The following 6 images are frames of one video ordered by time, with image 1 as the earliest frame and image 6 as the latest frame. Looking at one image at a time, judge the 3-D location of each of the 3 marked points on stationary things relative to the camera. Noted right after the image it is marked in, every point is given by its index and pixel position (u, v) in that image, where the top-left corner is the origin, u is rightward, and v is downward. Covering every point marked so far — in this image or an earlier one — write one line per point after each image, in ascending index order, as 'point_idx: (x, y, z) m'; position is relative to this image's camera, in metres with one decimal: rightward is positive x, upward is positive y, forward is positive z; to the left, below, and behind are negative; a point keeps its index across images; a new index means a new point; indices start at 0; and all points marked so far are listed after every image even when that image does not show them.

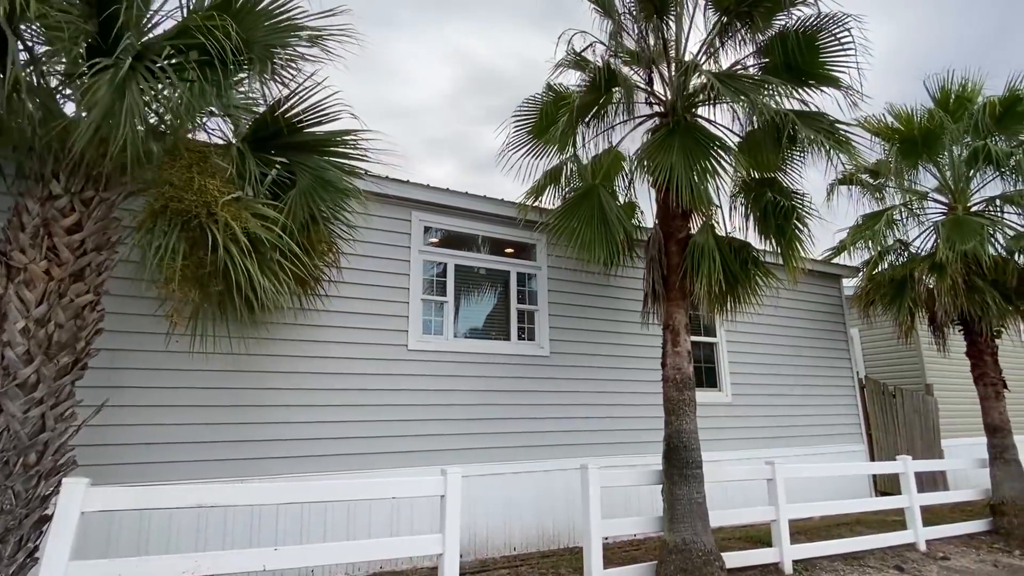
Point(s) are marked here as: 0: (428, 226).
0: (-0.8, +0.6, +5.5) m
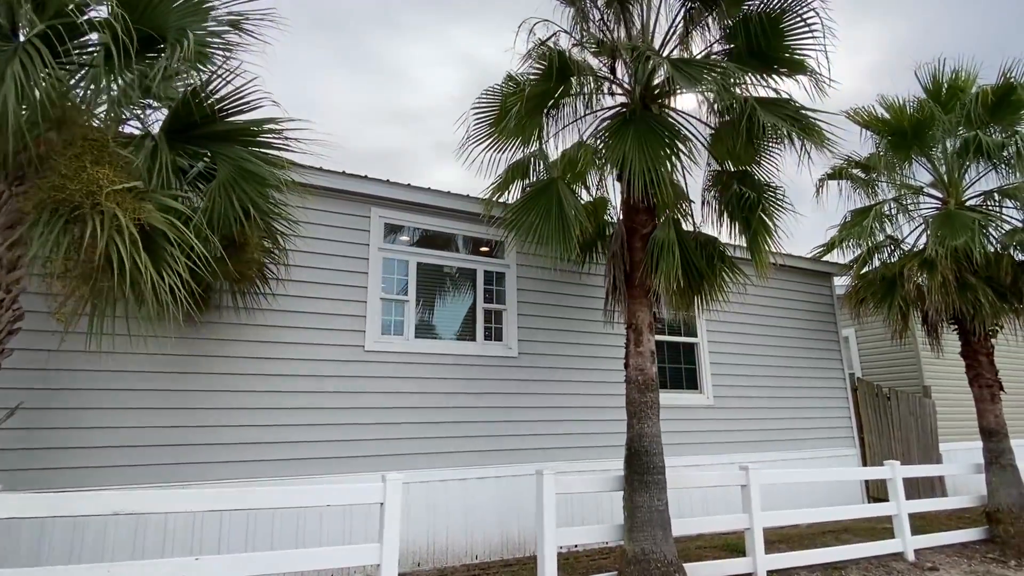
0: (-1.2, +0.6, +5.3) m
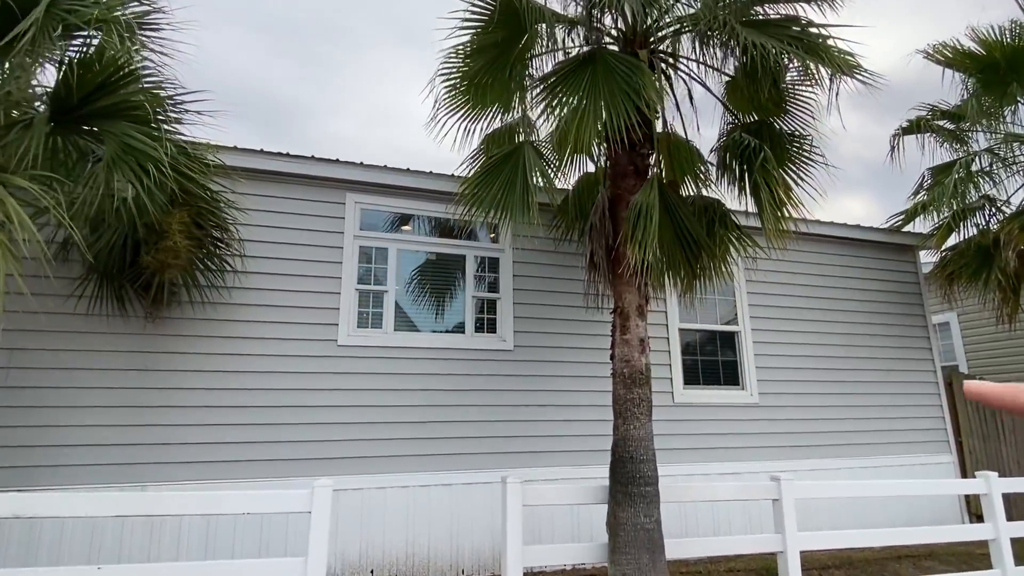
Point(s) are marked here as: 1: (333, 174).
0: (-1.3, +0.7, +5.0) m
1: (-1.5, +1.0, +4.8) m
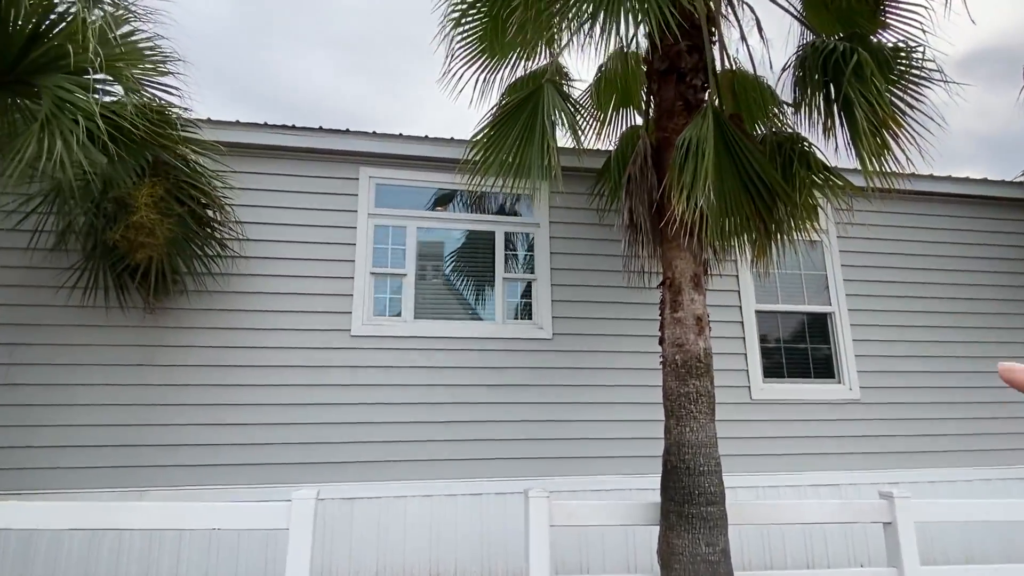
0: (-1.0, +0.8, +4.4) m
1: (-1.3, +1.1, +4.3) m
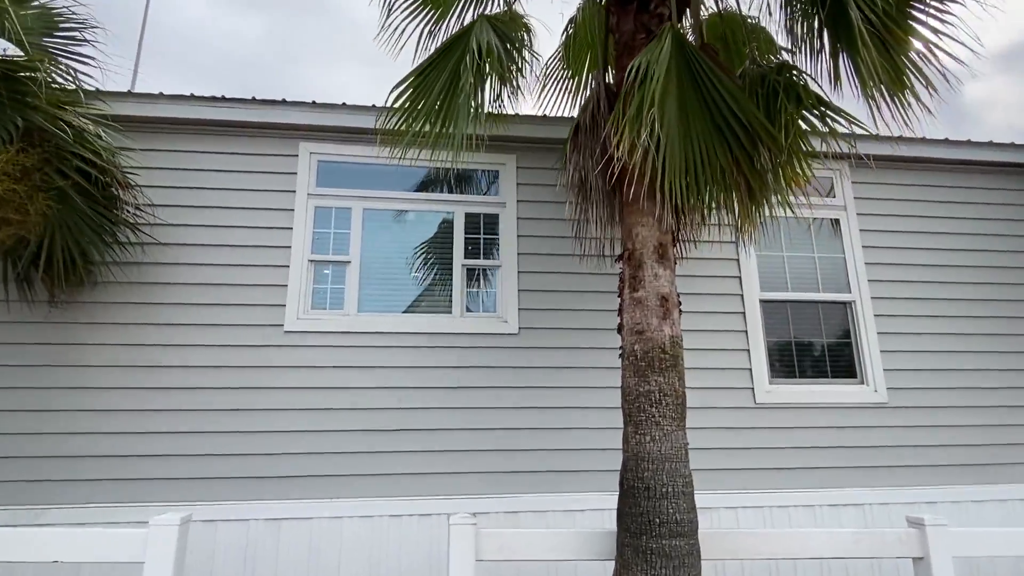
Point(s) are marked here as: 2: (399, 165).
0: (-1.3, +0.9, +3.9) m
1: (-1.6, +1.1, +3.8) m
2: (-0.8, +0.9, +4.0) m
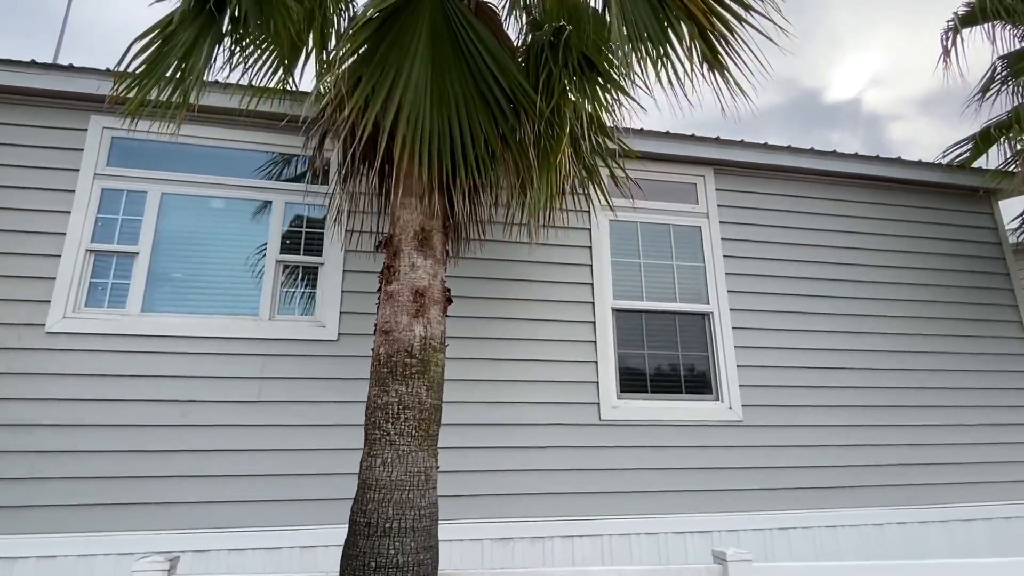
0: (-2.4, +0.9, +3.4) m
1: (-2.6, +1.2, +3.2) m
2: (-1.9, +0.9, +3.5) m
